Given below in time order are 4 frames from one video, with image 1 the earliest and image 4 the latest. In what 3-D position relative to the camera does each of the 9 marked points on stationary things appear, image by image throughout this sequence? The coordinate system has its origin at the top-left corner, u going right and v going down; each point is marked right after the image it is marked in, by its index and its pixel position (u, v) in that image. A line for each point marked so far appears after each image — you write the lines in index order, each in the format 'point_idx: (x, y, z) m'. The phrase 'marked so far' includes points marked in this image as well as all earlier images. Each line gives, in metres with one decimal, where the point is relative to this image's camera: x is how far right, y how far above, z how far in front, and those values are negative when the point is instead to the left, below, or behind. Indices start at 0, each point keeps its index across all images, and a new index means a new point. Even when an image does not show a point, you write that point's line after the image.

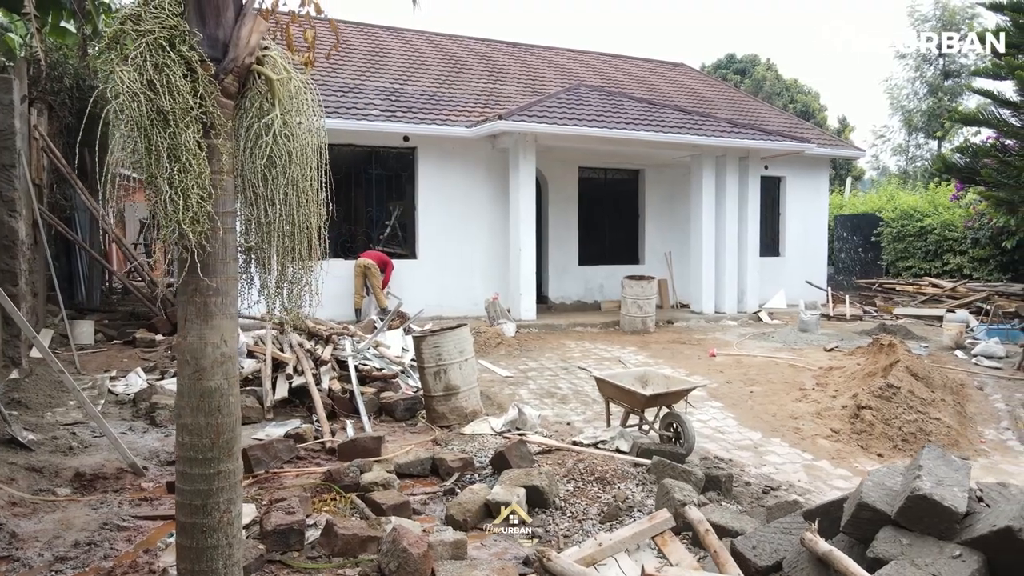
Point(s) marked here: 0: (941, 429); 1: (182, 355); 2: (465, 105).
0: (+4.2, -1.4, +6.8) m
1: (-1.4, -0.3, +2.8) m
2: (-0.8, +3.3, +12.4) m
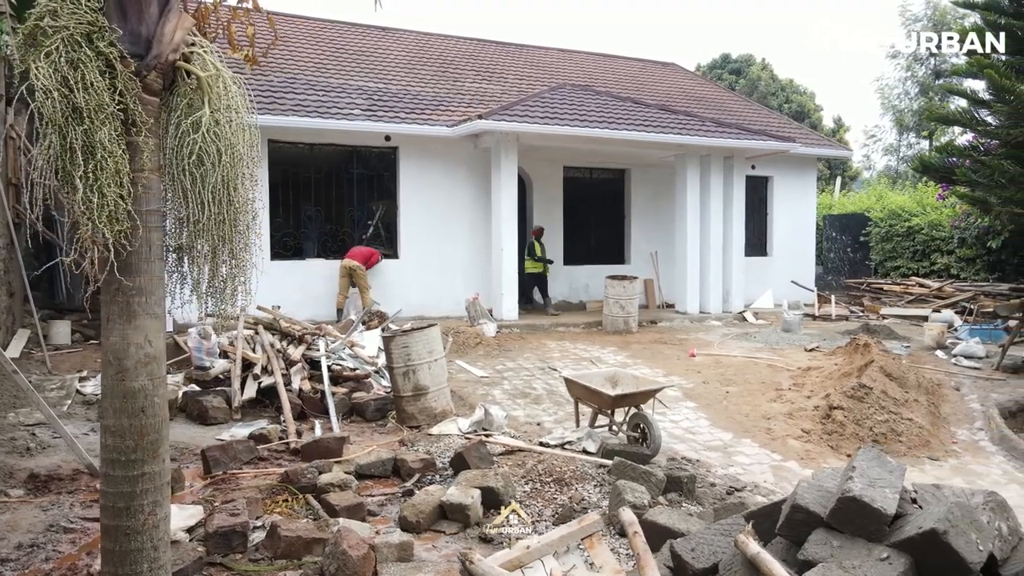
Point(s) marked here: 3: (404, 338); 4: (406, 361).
0: (+3.9, -1.4, +6.8) m
1: (-1.7, -0.3, +2.8) m
2: (-1.1, +3.3, +12.4) m
3: (-1.0, -0.5, +6.7) m
4: (-1.0, -0.7, +6.7) m
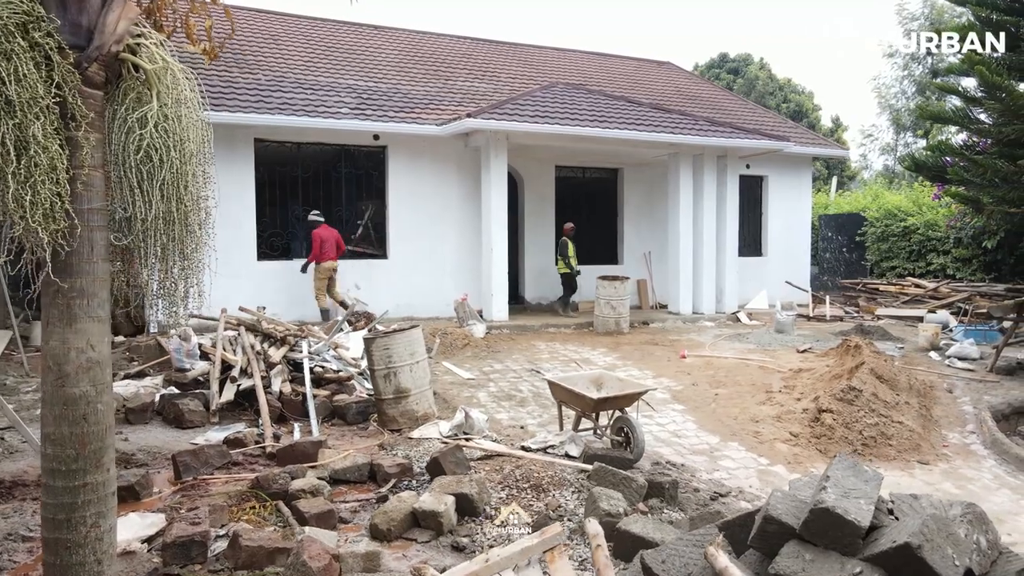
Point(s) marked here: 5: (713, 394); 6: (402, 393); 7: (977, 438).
0: (+3.7, -1.4, +6.6) m
1: (-1.8, -0.3, +2.7) m
2: (-1.3, +3.3, +12.3) m
3: (-1.2, -0.5, +6.6) m
4: (-1.2, -0.7, +6.6) m
5: (+2.3, -1.2, +8.1) m
6: (-1.1, -1.0, +6.6) m
7: (+4.6, -1.5, +6.9) m
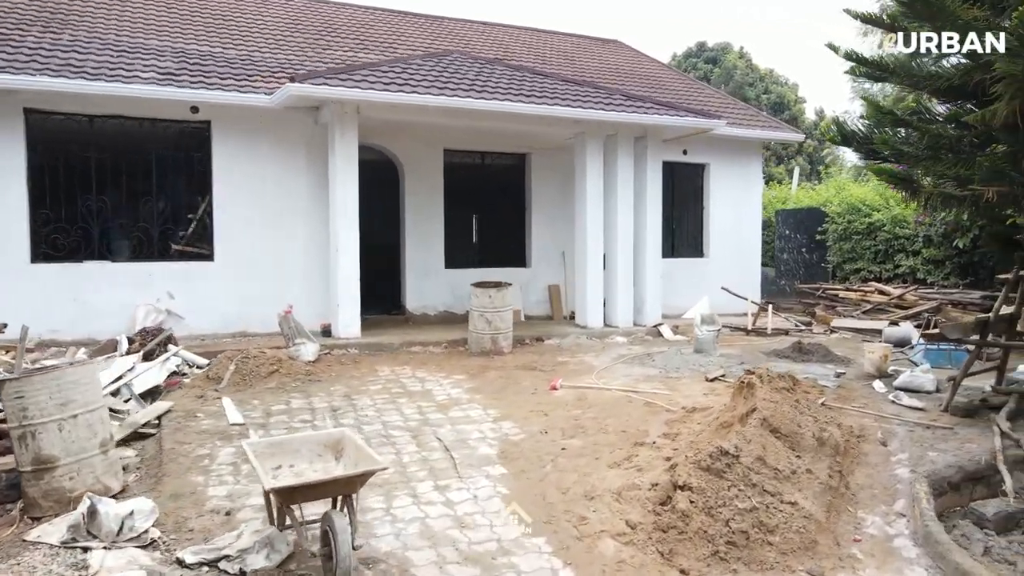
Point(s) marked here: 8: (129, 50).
0: (+1.8, -1.5, +4.4) m
1: (-3.8, -0.4, +0.5) m
2: (-3.2, +3.2, +10.1) m
3: (-3.2, -0.6, +4.4) m
4: (-3.1, -0.8, +4.4) m
5: (+0.4, -1.4, +5.9) m
6: (-3.0, -1.1, +4.5) m
7: (+2.7, -1.6, +4.7) m
8: (-5.3, +3.3, +9.5) m
